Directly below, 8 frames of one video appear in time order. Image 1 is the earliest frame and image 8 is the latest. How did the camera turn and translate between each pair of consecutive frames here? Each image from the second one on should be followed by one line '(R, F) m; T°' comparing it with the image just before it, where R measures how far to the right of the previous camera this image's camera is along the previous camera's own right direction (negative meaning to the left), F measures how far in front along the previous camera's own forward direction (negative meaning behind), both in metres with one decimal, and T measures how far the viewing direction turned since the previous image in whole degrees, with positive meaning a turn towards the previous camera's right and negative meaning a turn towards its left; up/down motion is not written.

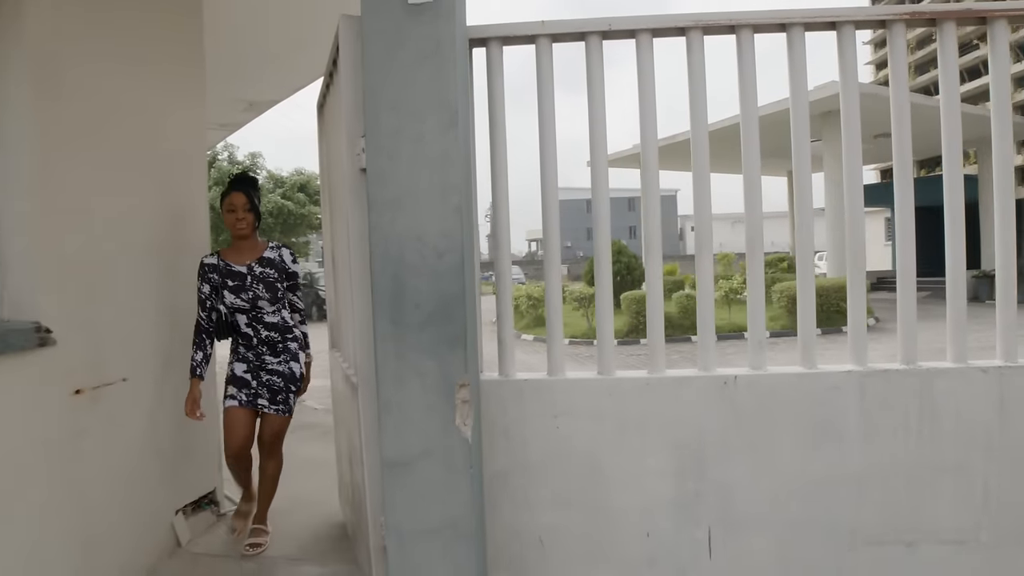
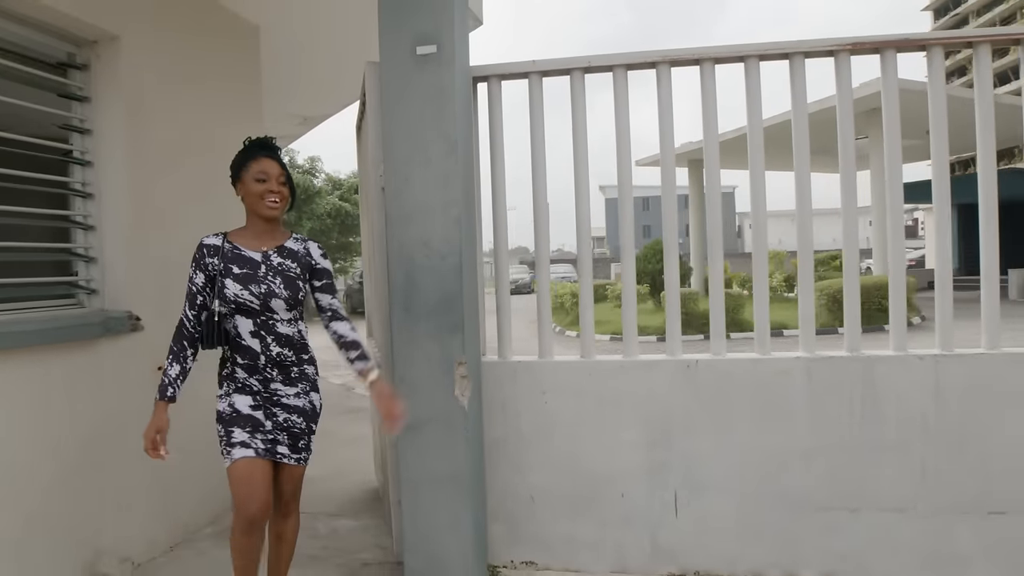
(+0.3, -0.4) m; -5°
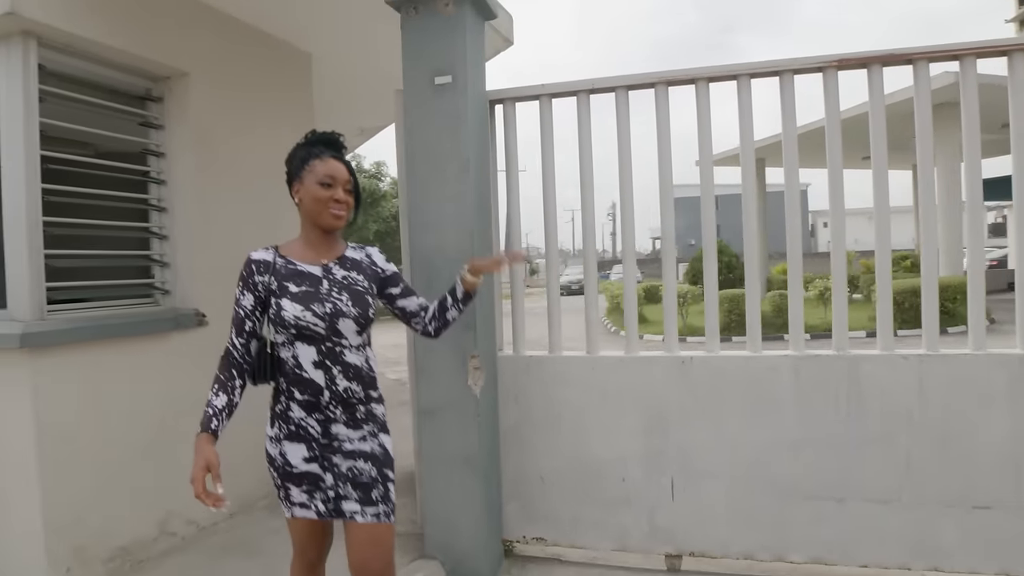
(+0.3, -0.3) m; -6°
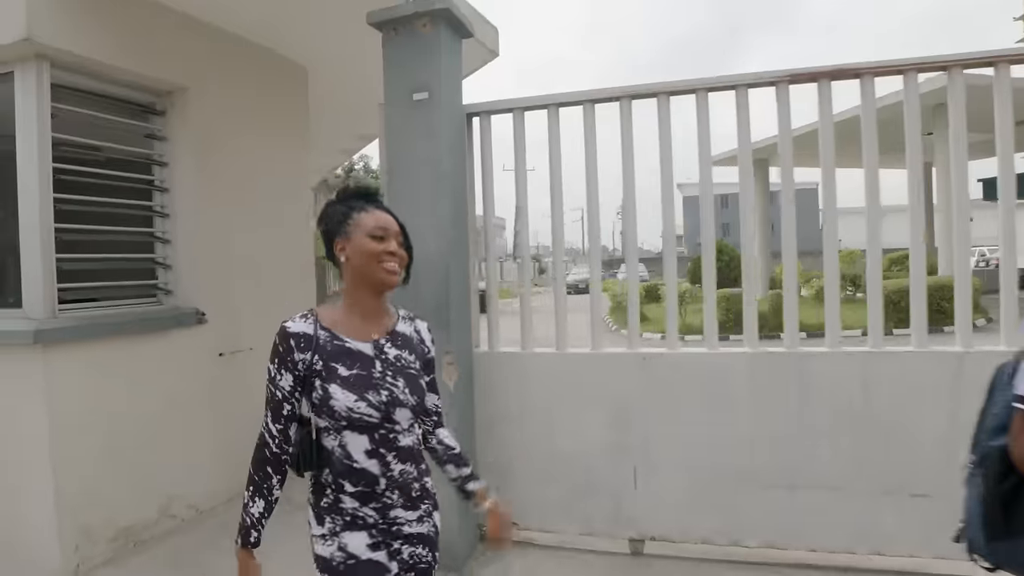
(+0.2, -0.2) m; -1°
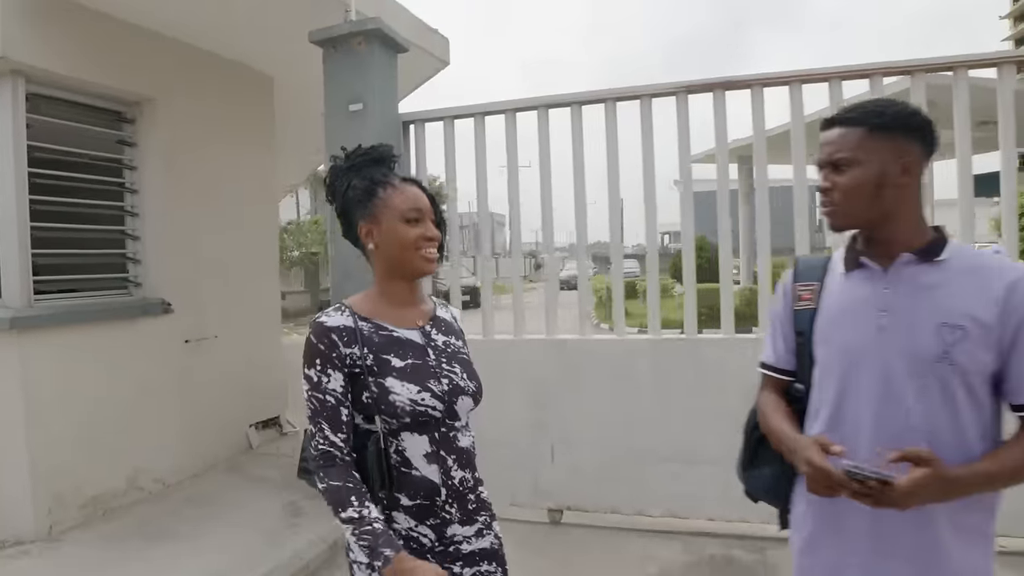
(+0.4, -0.3) m; -1°
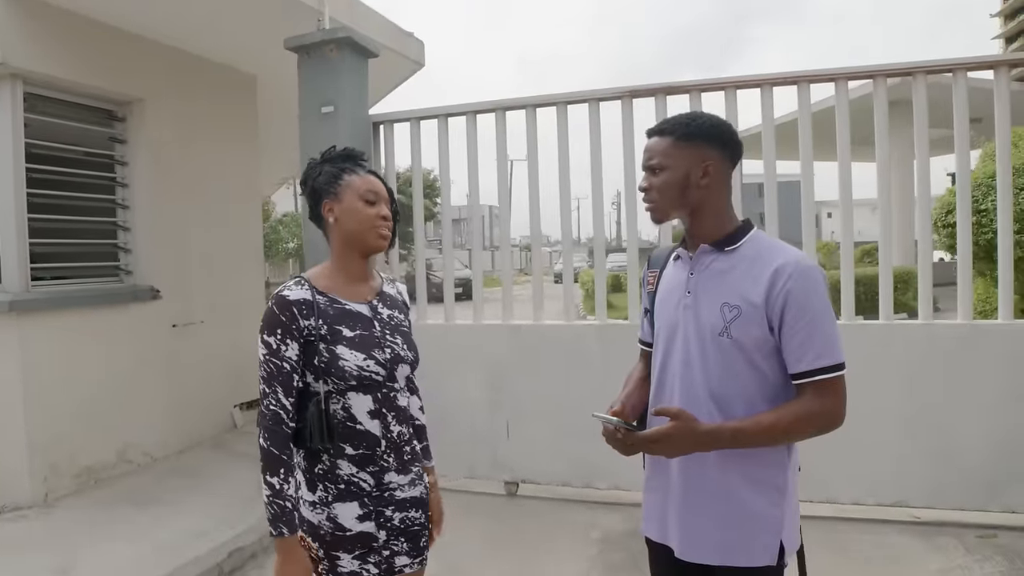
(+0.2, -0.3) m; 0°
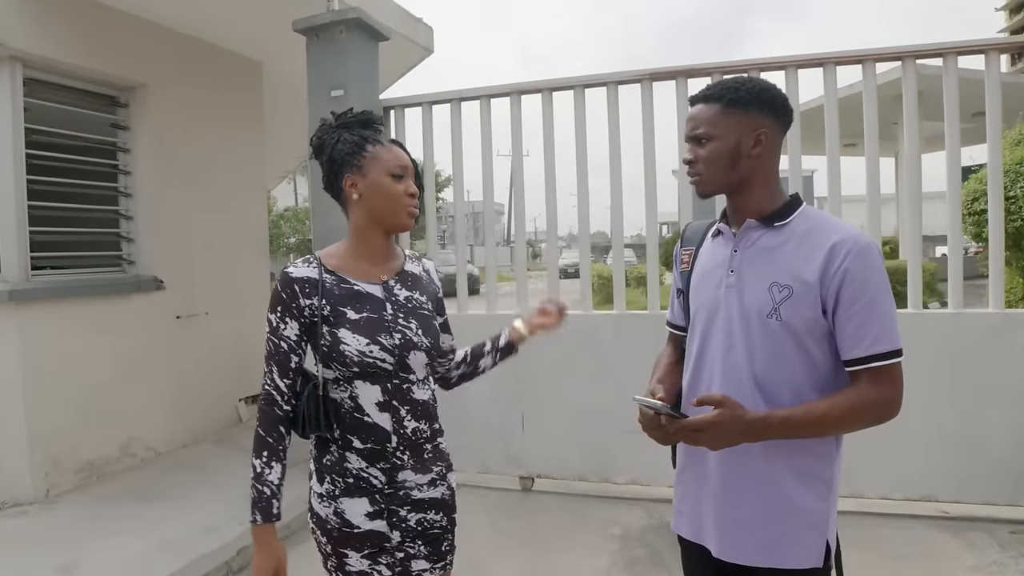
(-0.1, +0.1) m; 0°
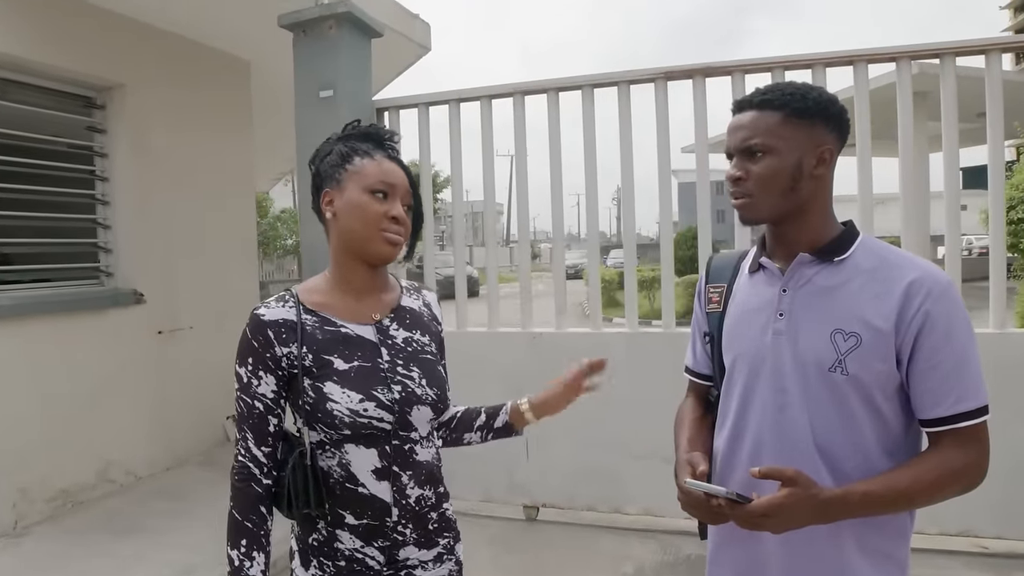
(0.0, +0.3) m; 0°
